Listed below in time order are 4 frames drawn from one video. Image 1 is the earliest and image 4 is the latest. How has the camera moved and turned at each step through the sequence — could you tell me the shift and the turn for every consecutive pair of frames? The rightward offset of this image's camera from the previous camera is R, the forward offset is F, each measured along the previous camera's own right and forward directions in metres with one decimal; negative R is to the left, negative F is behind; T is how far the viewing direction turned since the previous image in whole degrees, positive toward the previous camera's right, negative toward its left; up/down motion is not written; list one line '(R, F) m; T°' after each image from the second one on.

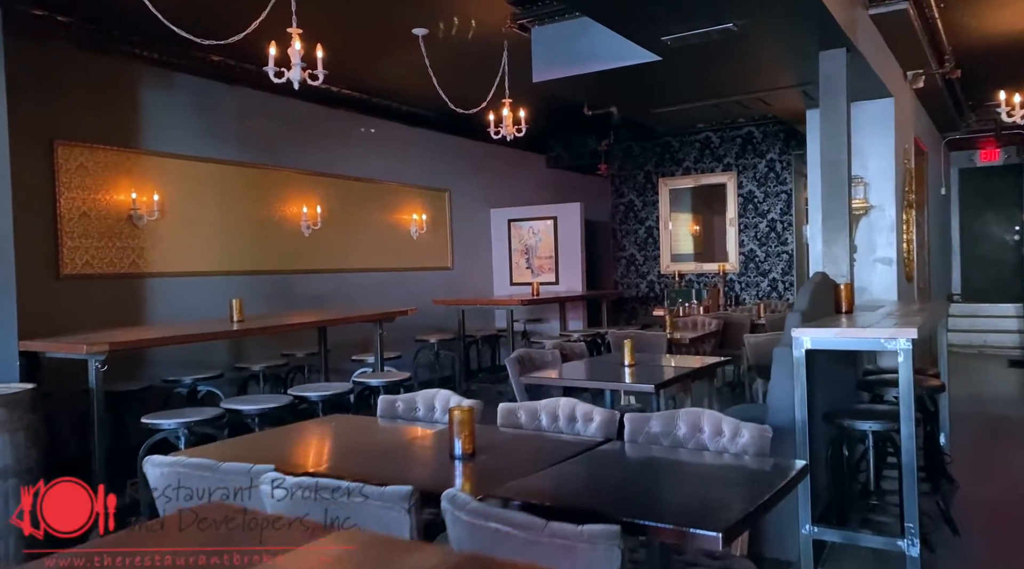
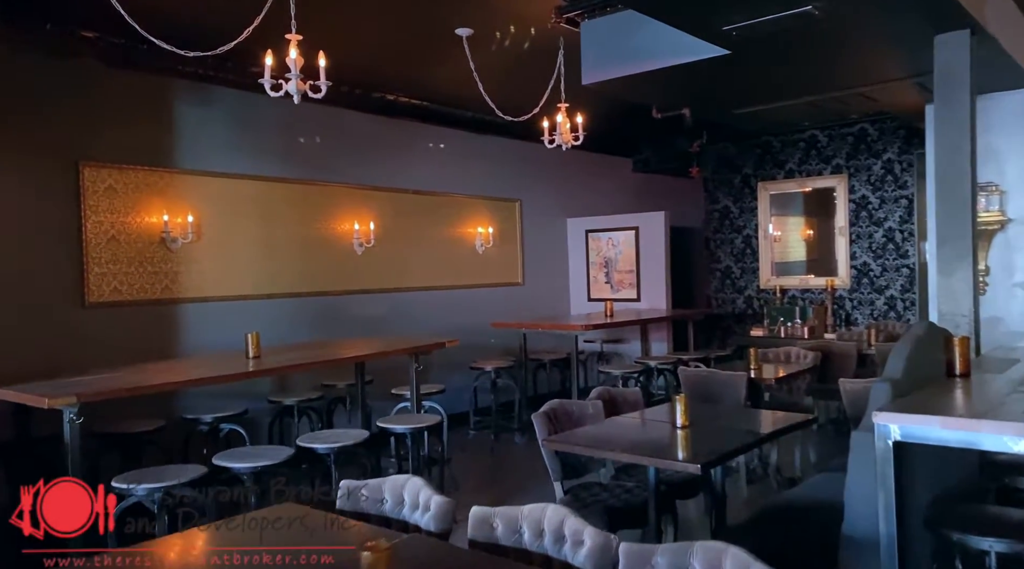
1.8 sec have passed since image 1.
(+0.4, +0.7) m; -8°
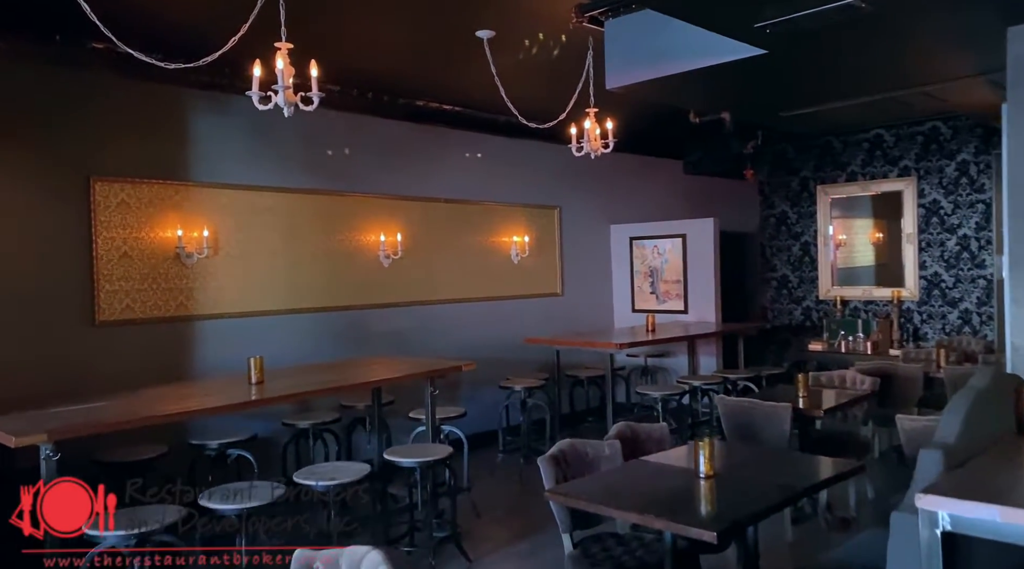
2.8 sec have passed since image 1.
(+0.2, +0.4) m; -5°
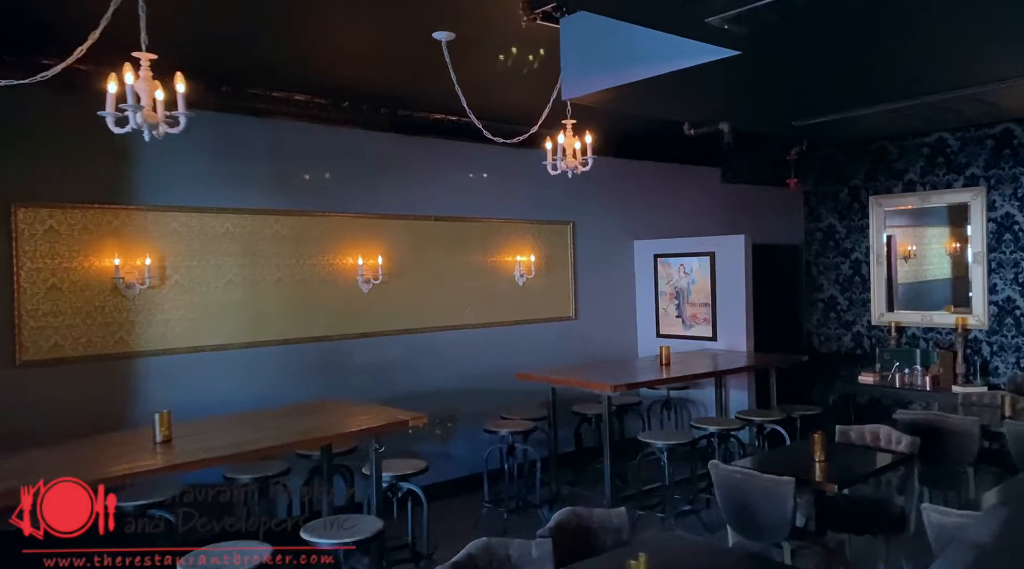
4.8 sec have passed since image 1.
(+0.6, +0.7) m; -6°
